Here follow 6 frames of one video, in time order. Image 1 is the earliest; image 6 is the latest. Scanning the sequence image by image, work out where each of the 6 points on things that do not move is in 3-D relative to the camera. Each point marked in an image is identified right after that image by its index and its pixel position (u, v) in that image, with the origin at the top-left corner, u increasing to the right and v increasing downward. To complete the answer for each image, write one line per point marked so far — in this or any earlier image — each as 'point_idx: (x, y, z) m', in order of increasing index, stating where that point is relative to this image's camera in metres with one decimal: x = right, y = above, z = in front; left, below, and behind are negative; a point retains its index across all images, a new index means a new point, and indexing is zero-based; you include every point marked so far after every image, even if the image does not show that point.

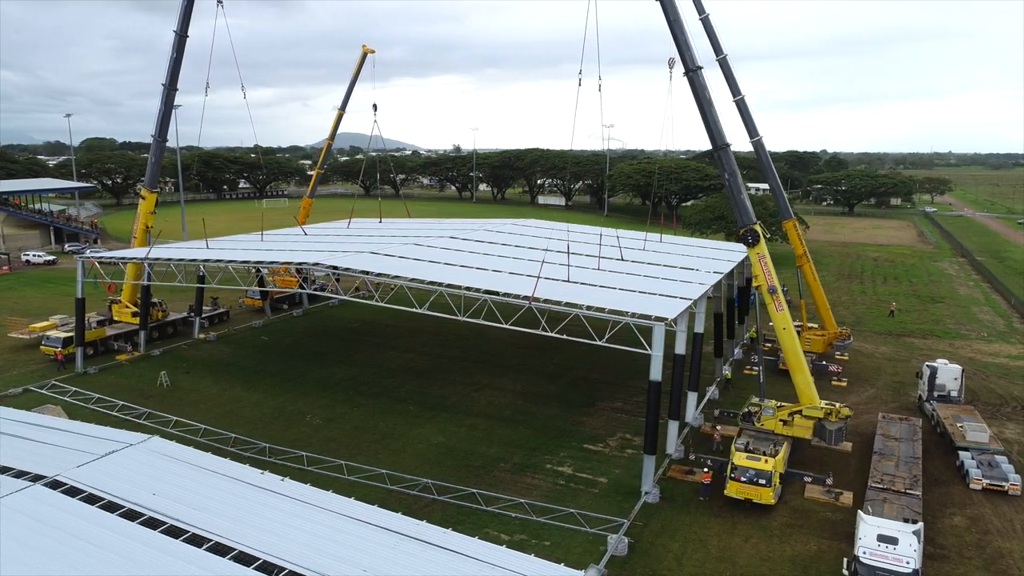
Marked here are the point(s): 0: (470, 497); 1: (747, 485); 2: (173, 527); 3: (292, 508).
0: (-1.2, -6.4, +19.1) m
1: (+6.9, -5.8, +18.3) m
2: (-7.5, -5.4, +14.0) m
3: (-5.3, -5.3, +14.9) m
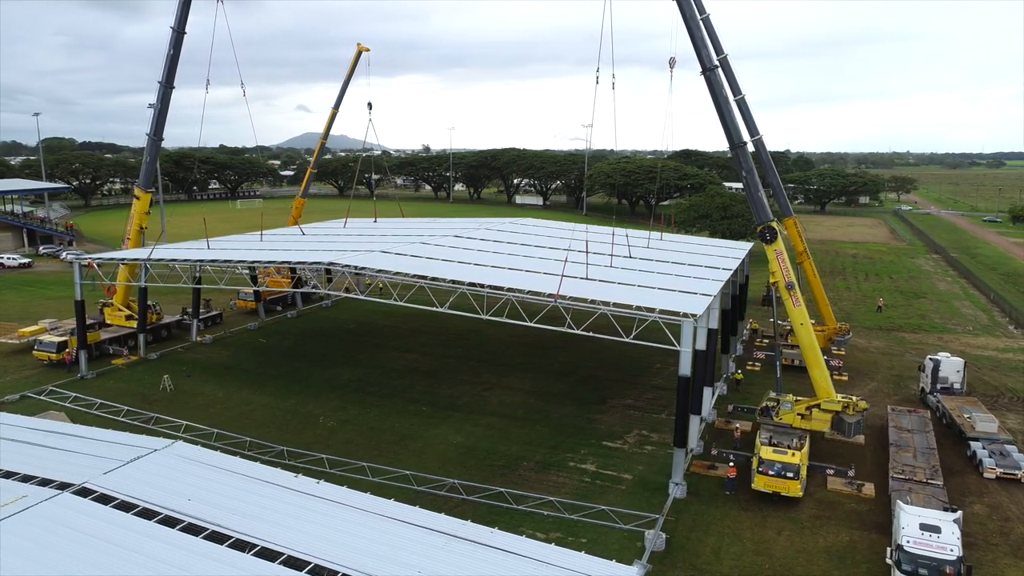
0: (-0.3, -6.4, +19.0) m
1: (+7.9, -5.7, +18.5) m
2: (-6.4, -5.4, +13.7) m
3: (-4.2, -5.3, +14.7) m
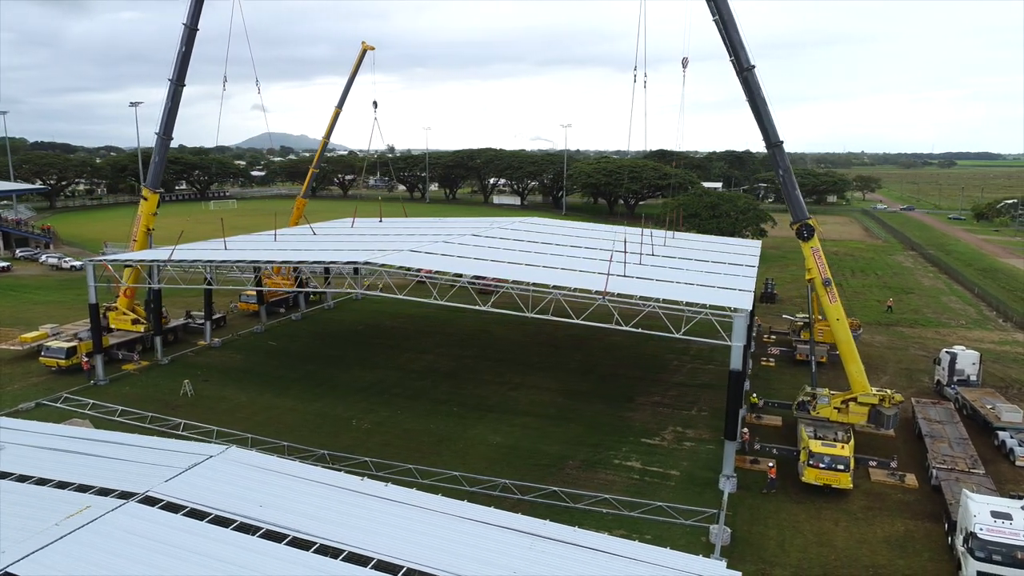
0: (+1.3, -6.3, +19.0) m
1: (+9.5, -5.6, +18.8) m
2: (-4.6, -5.4, +13.4) m
3: (-2.4, -5.2, +14.5) m
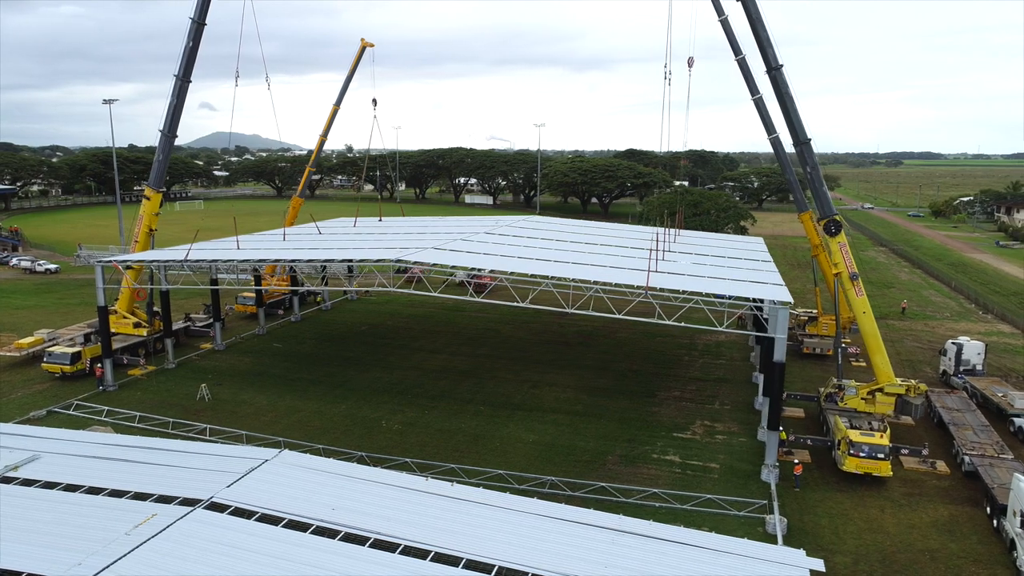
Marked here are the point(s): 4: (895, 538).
0: (+2.8, -6.2, +19.1) m
1: (+11.0, -5.4, +19.3) m
2: (-2.8, -5.3, +13.2) m
3: (-0.7, -5.2, +14.4) m
4: (+10.2, -6.7, +16.6) m
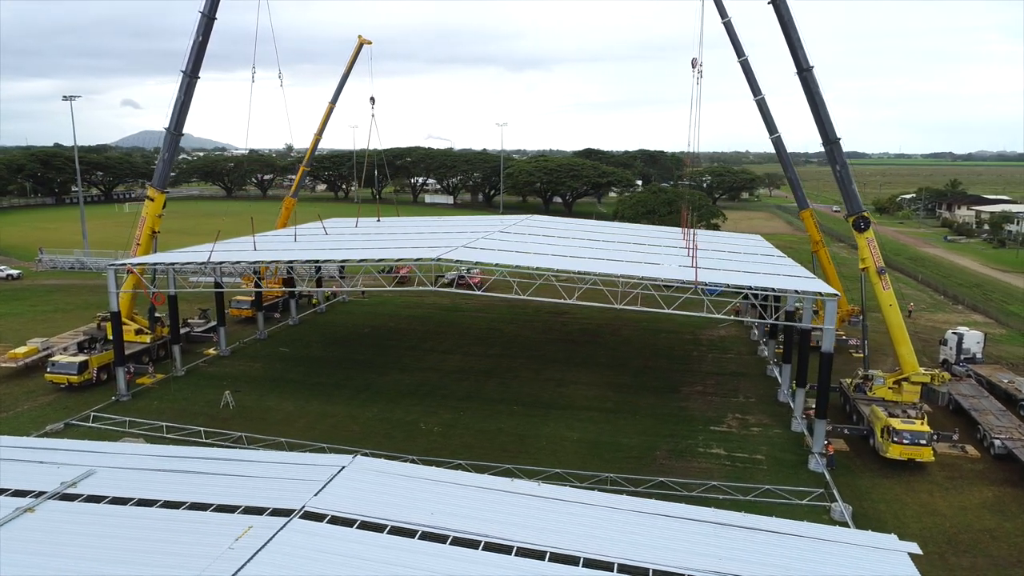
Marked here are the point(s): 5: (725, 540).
0: (+4.7, -6.1, +19.3) m
1: (+12.9, -5.1, +20.2) m
2: (-0.4, -5.3, +13.0) m
3: (+1.6, -5.1, +14.4) m
4: (+12.3, -6.5, +17.4) m
5: (+4.5, -5.4, +13.3) m
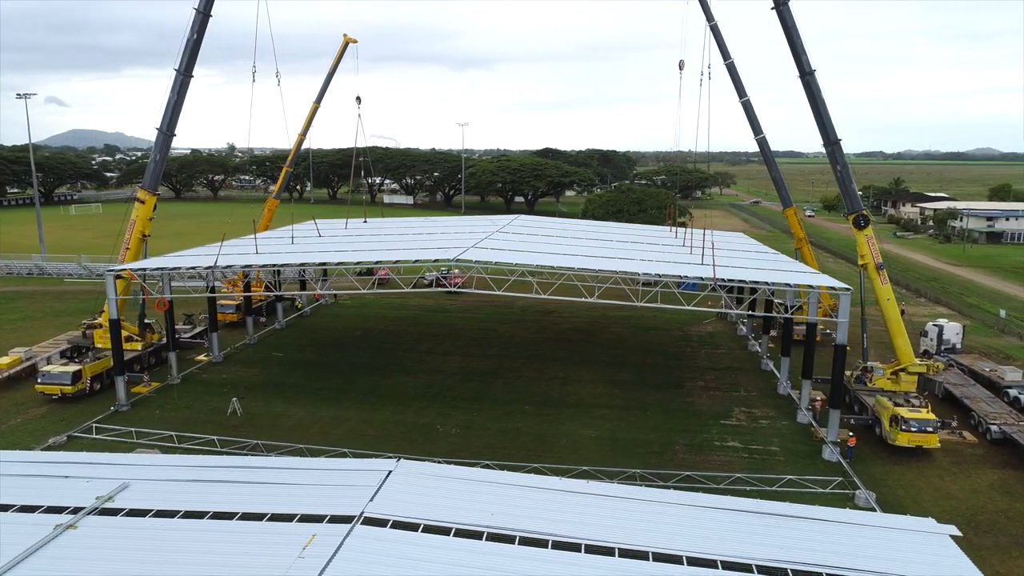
0: (+5.7, -6.1, +19.8) m
1: (+13.8, -5.0, +21.2) m
2: (+1.0, -5.4, +13.2) m
3: (+2.9, -5.1, +14.7) m
4: (+13.4, -6.3, +18.4) m
5: (+5.9, -5.4, +13.8) m
